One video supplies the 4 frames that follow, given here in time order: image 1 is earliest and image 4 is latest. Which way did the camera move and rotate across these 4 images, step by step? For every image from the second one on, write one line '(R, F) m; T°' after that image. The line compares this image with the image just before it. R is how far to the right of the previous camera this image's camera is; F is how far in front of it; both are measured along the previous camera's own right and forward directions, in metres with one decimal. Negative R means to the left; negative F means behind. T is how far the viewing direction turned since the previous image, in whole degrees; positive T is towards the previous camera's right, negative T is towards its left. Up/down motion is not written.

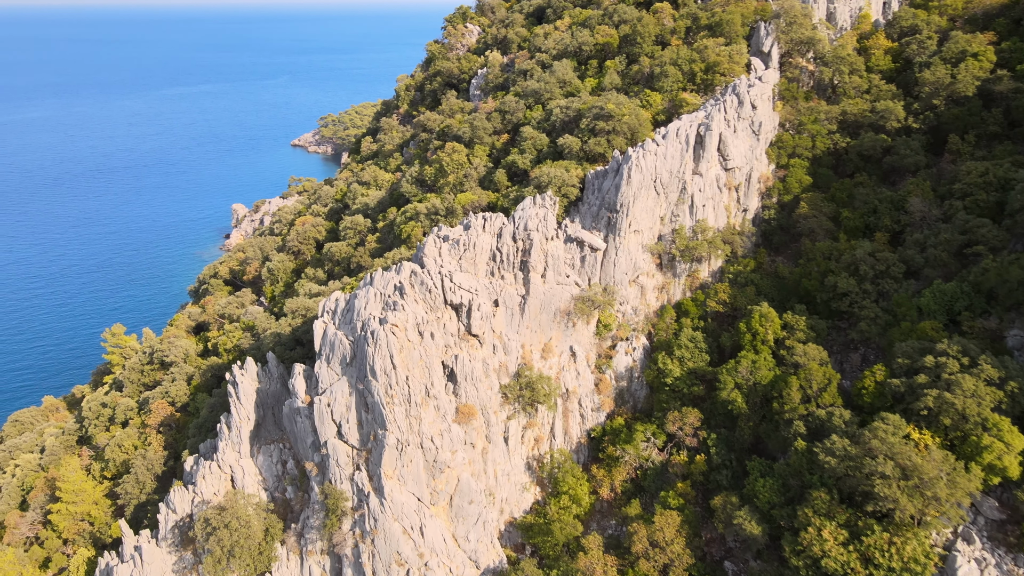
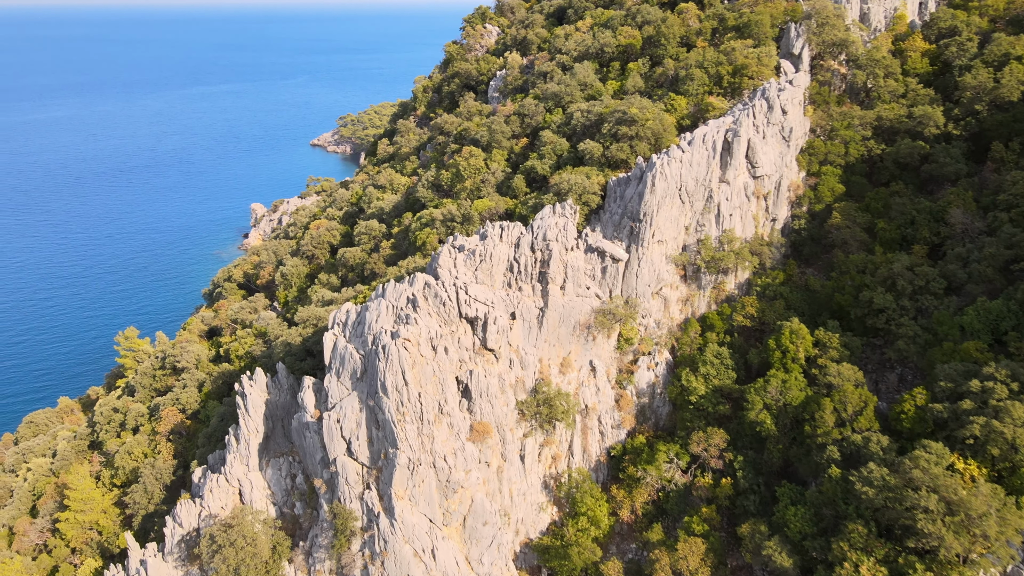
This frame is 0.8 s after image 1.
(0.0, +1.5) m; -1°
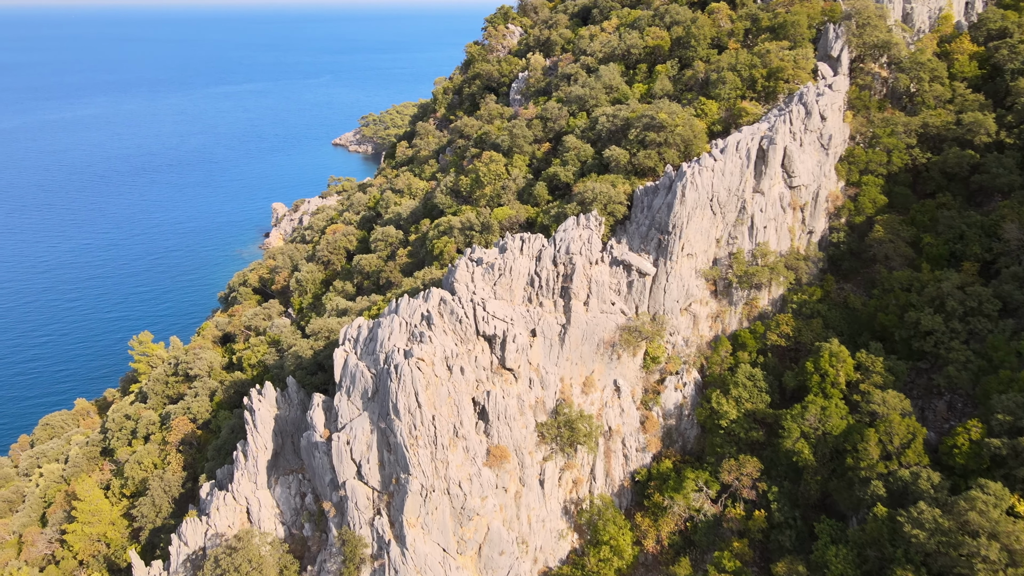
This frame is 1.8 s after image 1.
(0.0, +1.9) m; -2°
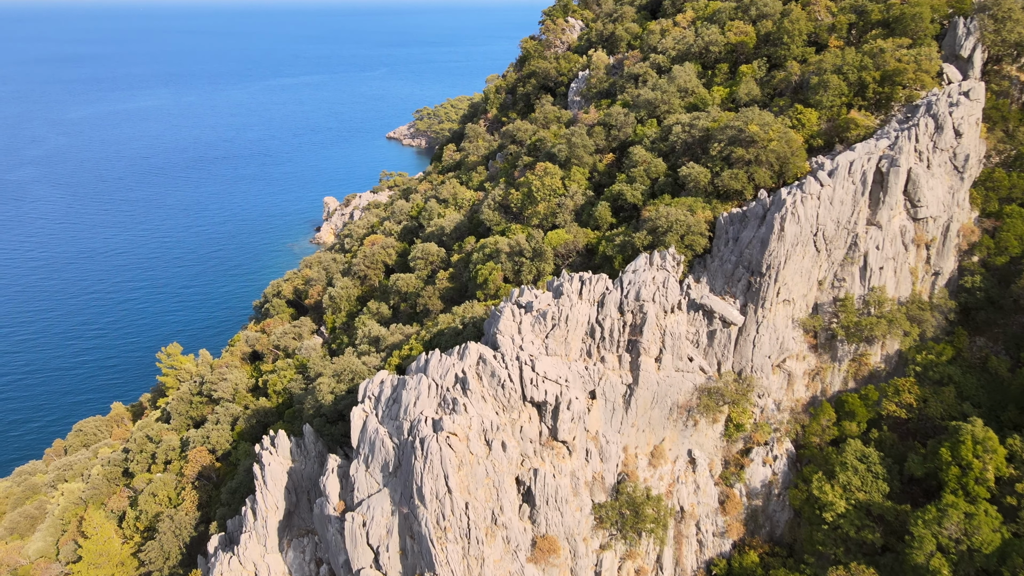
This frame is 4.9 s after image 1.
(-0.2, +6.0) m; -4°
